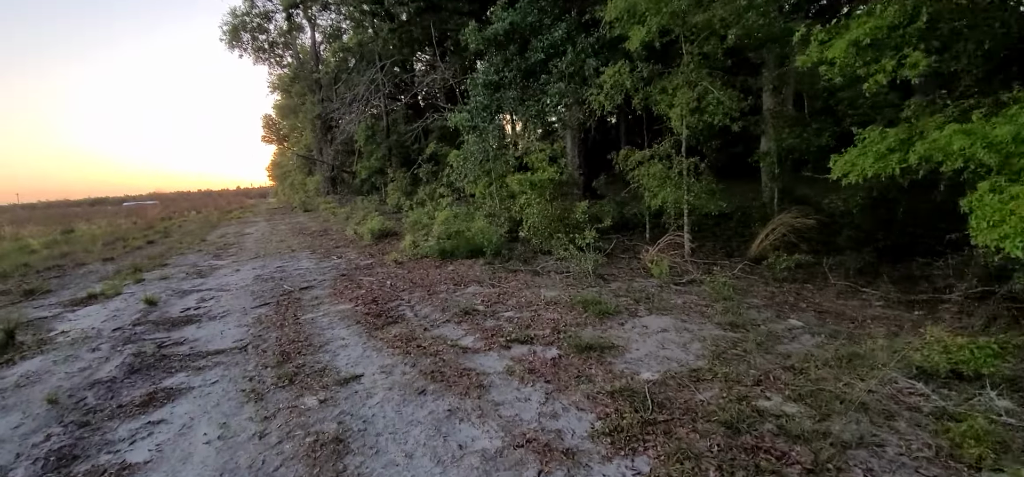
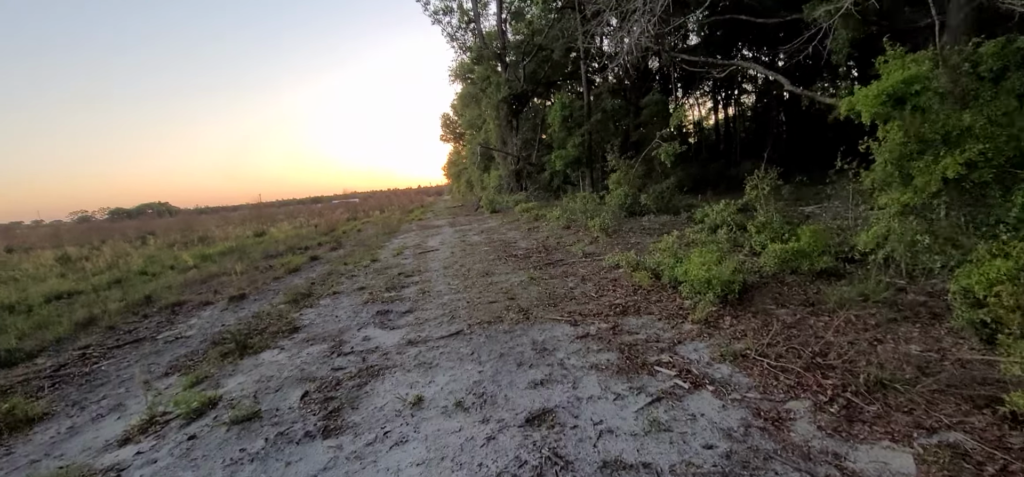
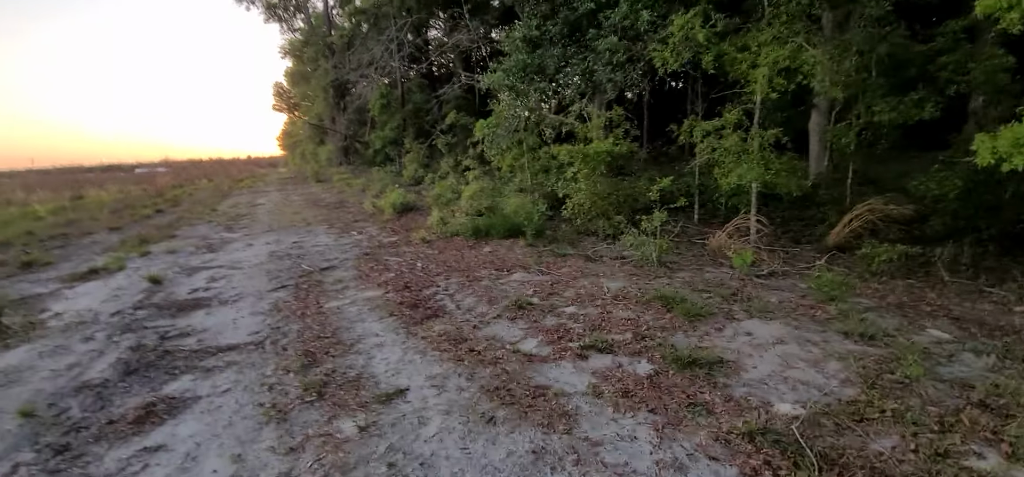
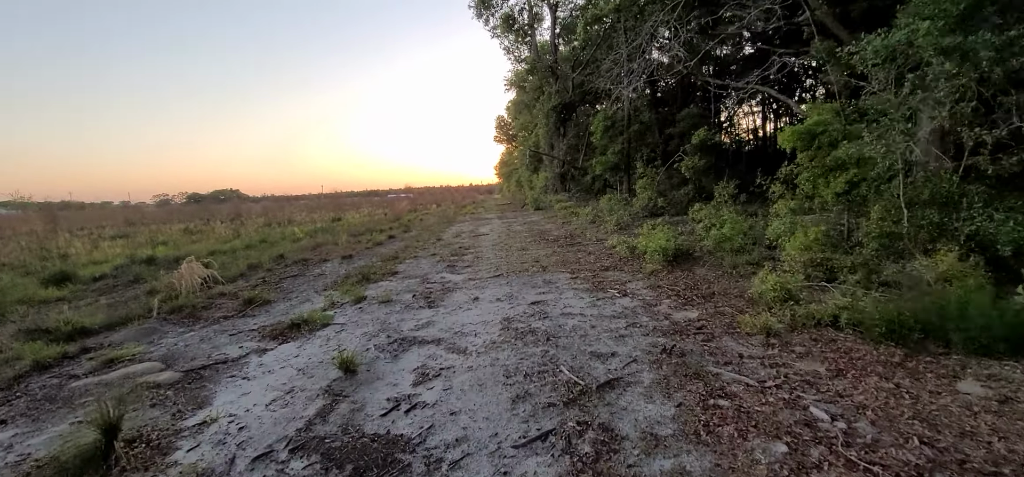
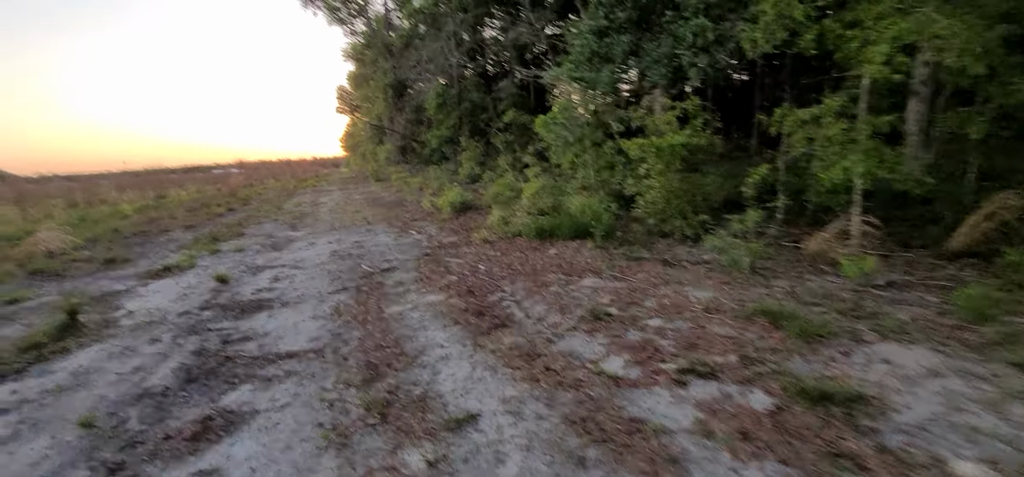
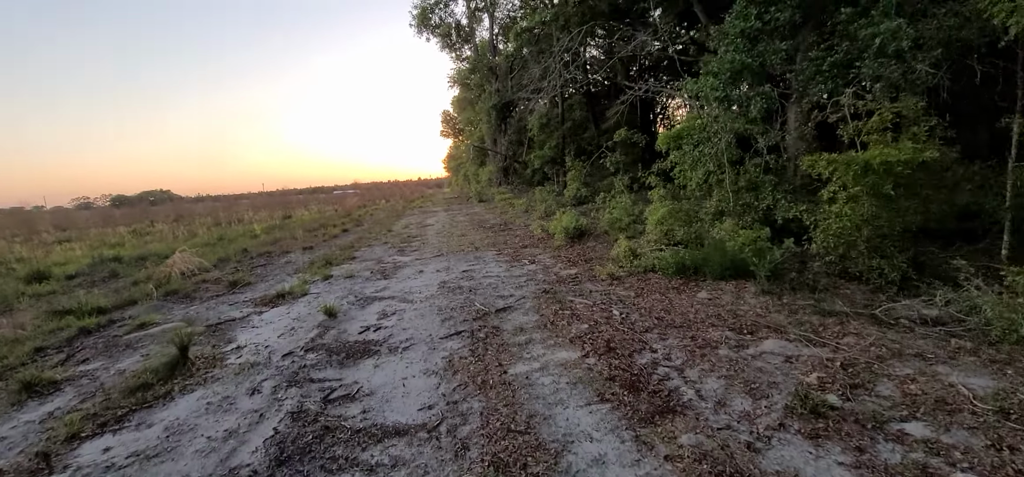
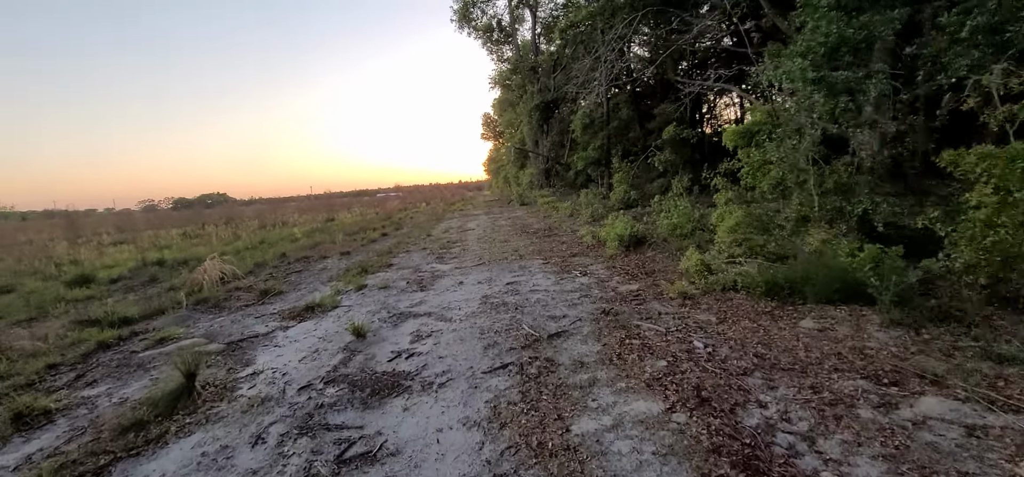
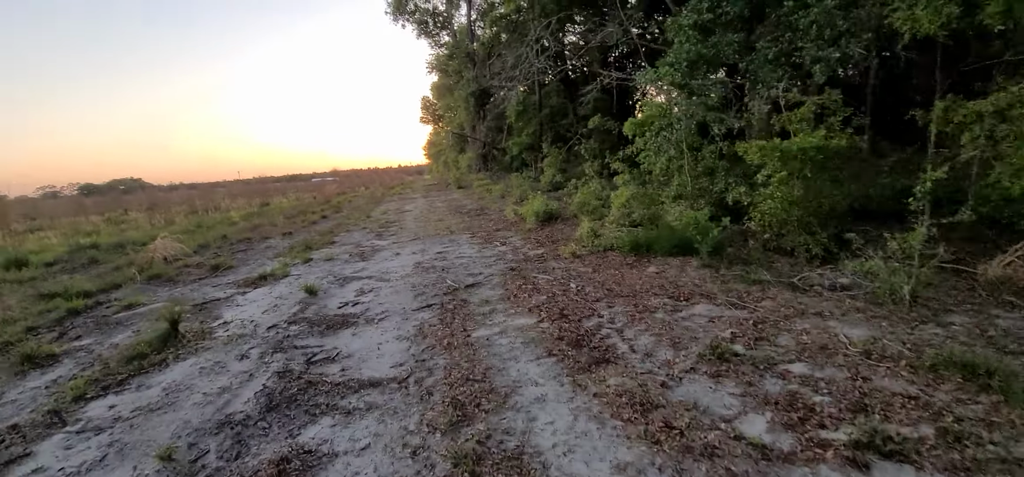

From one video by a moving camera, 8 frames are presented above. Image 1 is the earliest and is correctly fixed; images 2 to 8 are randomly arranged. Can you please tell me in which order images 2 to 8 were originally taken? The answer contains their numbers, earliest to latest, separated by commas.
3, 5, 8, 6, 7, 4, 2
